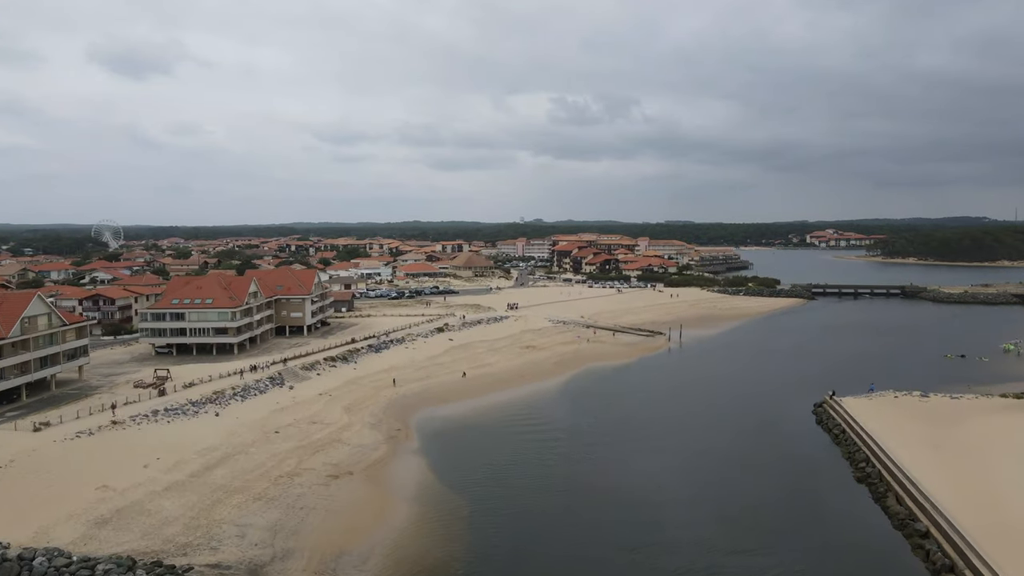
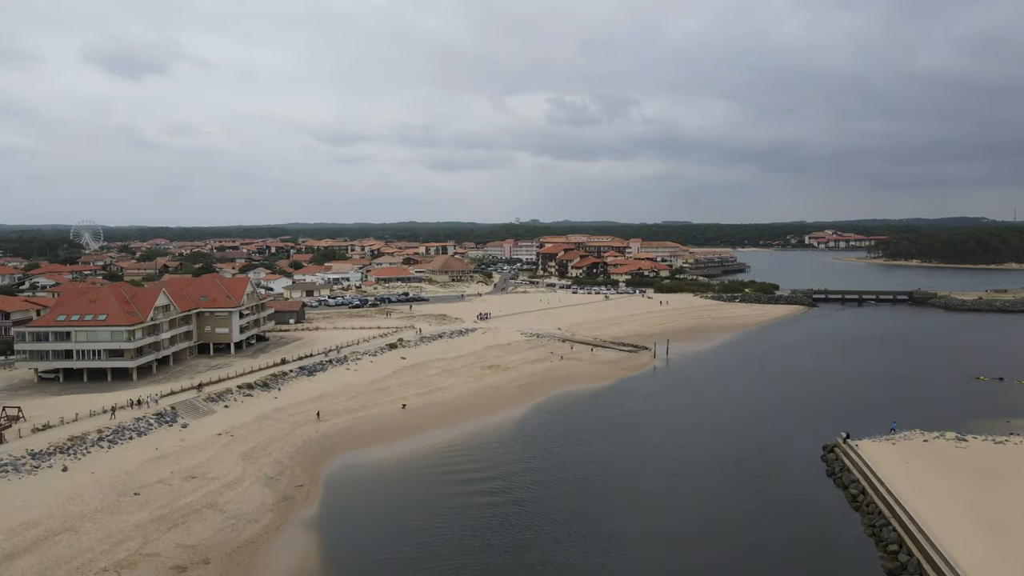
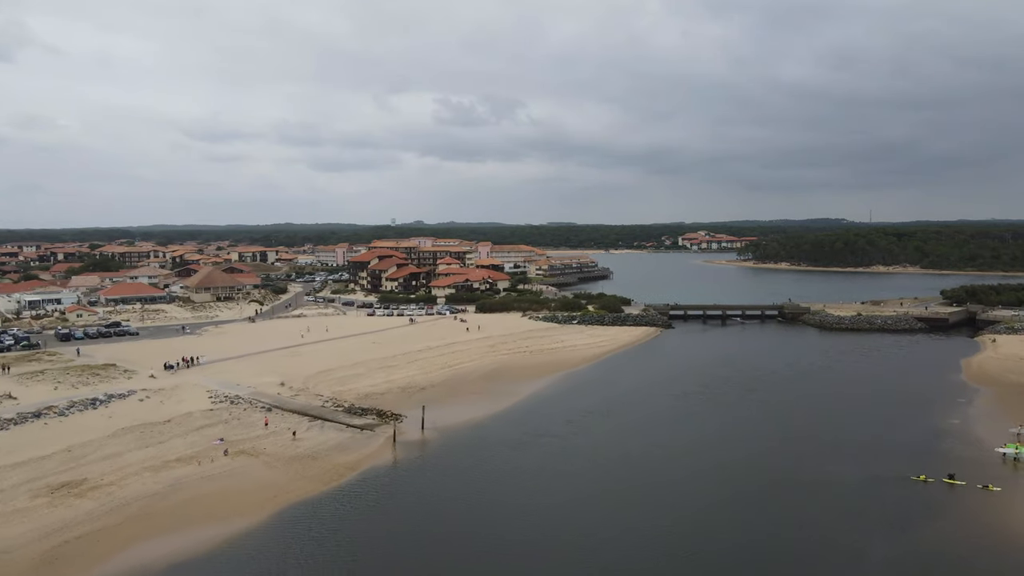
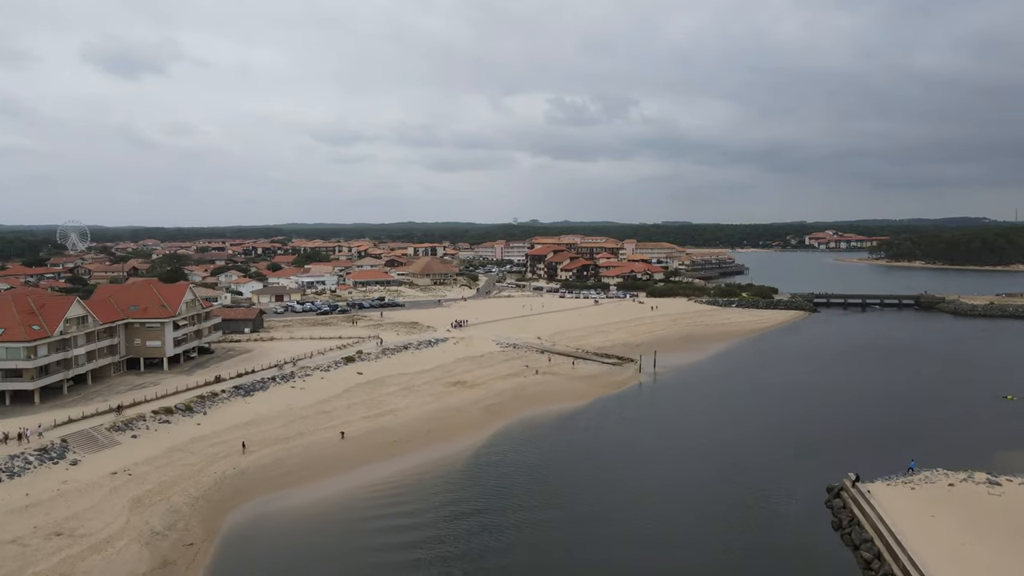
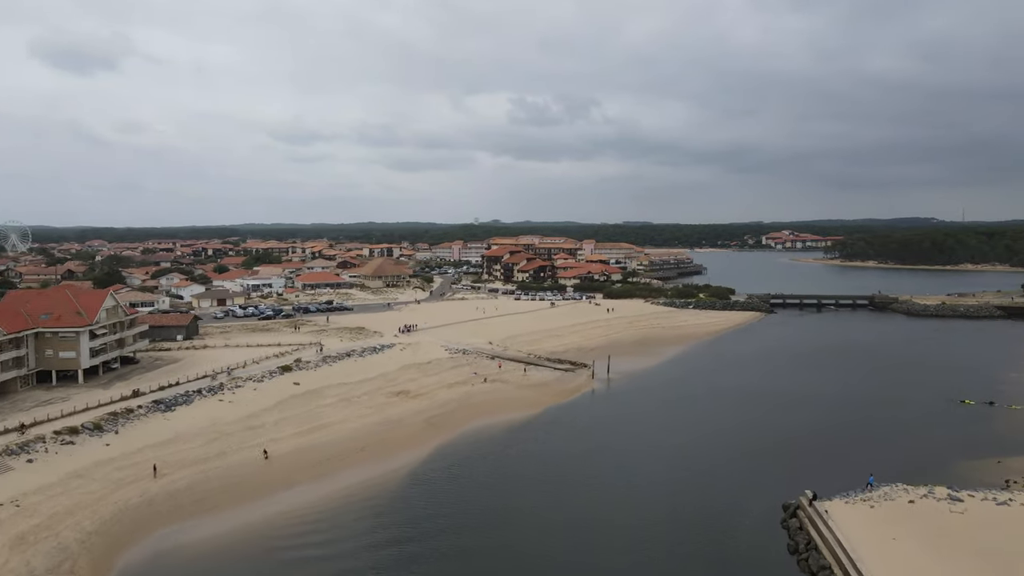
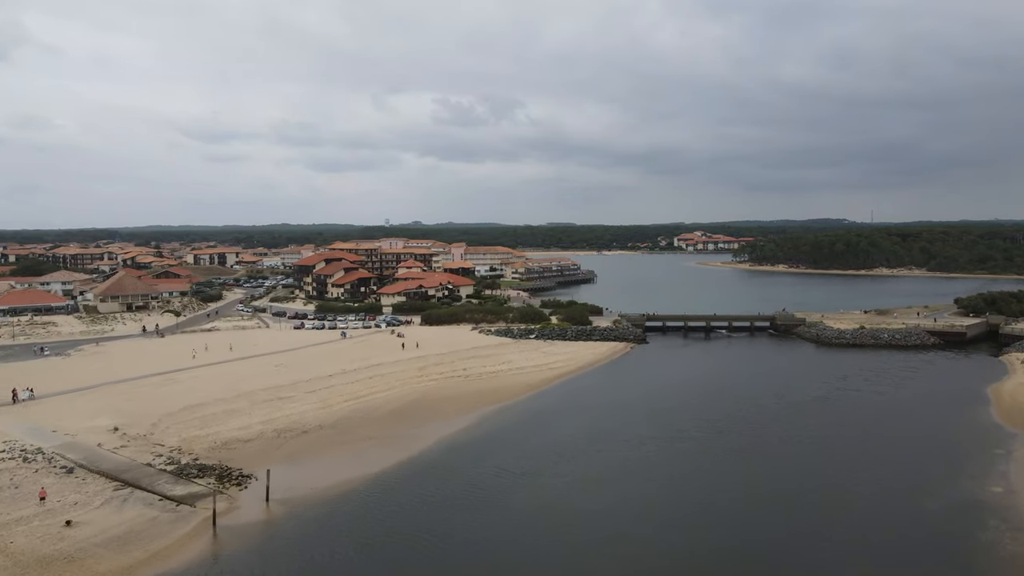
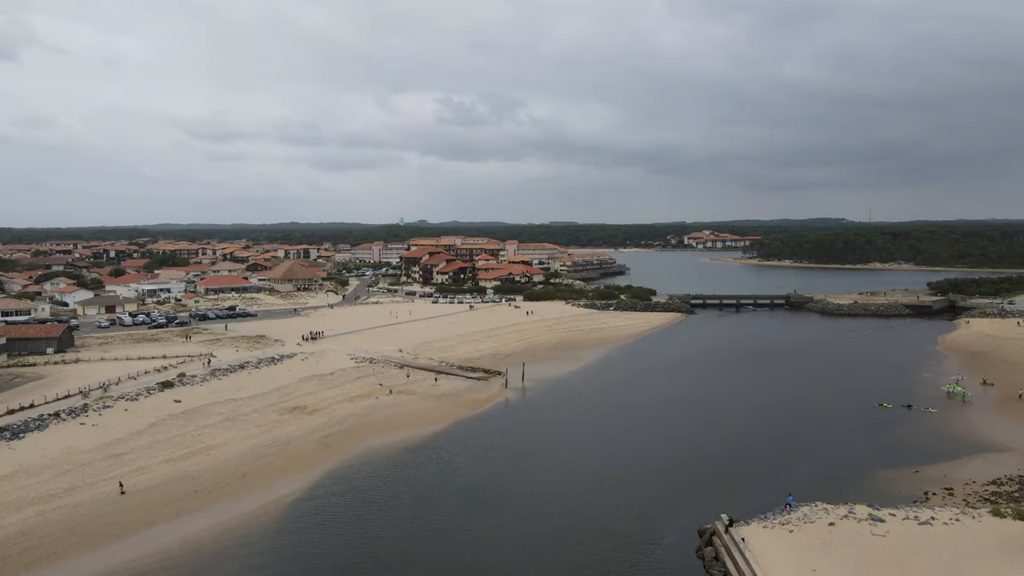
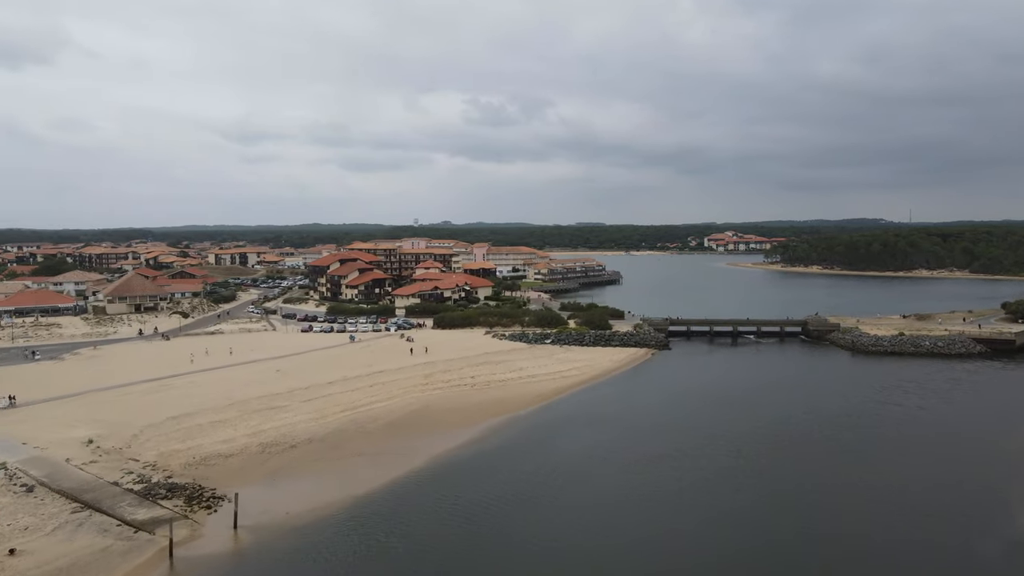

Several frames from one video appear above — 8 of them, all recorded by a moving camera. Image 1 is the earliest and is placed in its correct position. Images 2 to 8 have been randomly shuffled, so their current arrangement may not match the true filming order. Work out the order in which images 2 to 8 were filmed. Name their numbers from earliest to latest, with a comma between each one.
2, 4, 5, 7, 3, 6, 8
